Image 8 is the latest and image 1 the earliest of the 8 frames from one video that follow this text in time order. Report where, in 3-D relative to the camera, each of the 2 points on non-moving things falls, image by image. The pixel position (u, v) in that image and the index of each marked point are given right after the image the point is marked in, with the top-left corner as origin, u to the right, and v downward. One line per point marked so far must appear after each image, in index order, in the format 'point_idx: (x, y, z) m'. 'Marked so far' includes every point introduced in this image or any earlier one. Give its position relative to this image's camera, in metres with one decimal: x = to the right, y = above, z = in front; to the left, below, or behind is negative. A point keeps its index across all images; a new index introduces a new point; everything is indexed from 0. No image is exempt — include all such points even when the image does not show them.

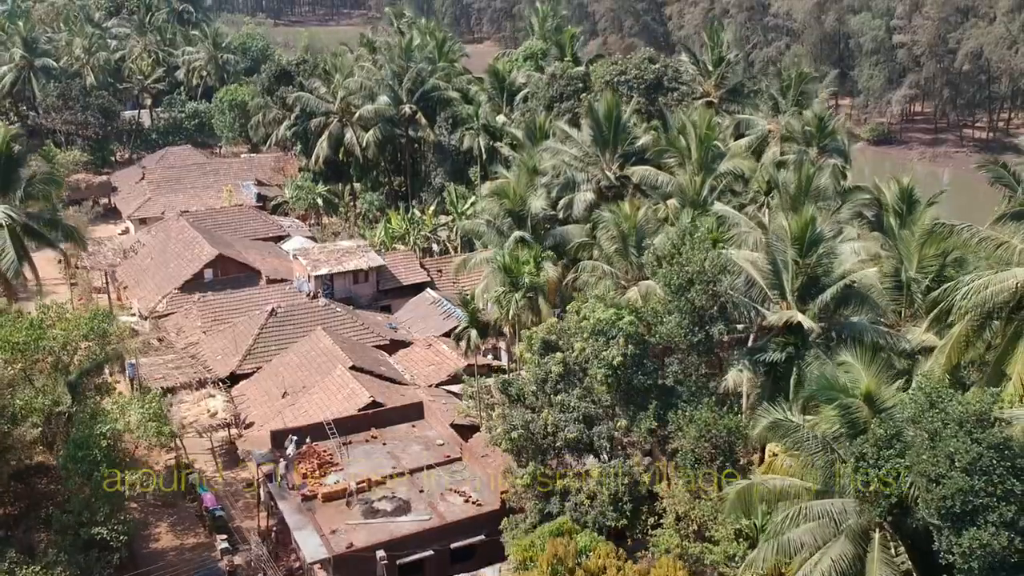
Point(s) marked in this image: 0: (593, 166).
0: (+1.4, +2.1, +18.4) m
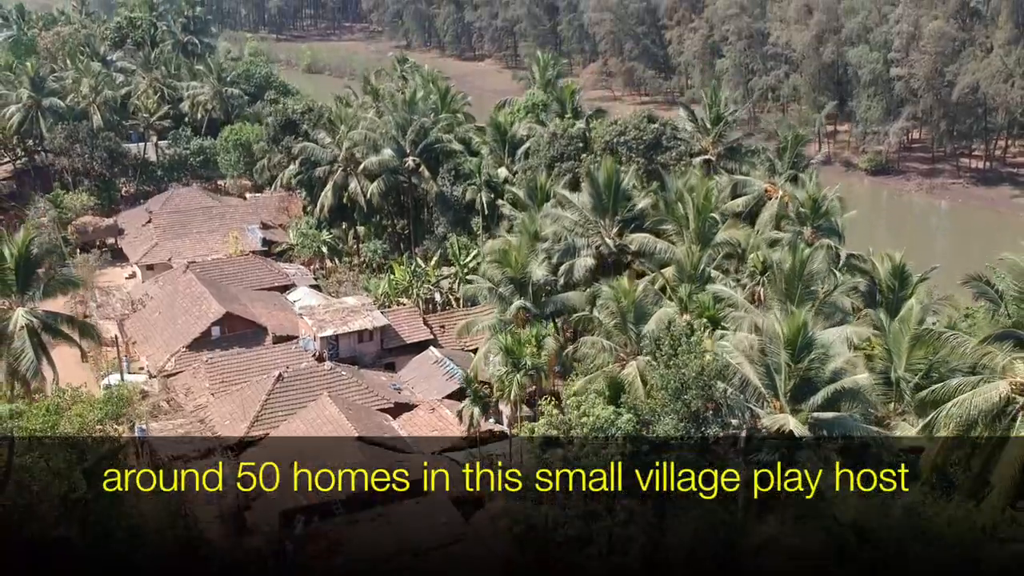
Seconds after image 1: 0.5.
0: (+1.4, +1.0, +18.8) m
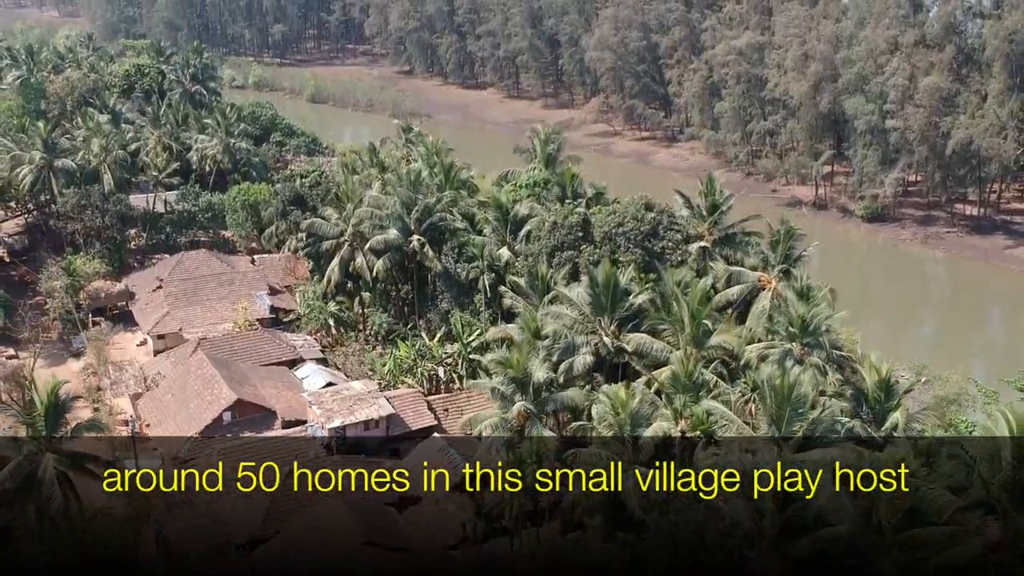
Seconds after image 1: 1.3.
0: (+1.5, -0.8, +19.5) m
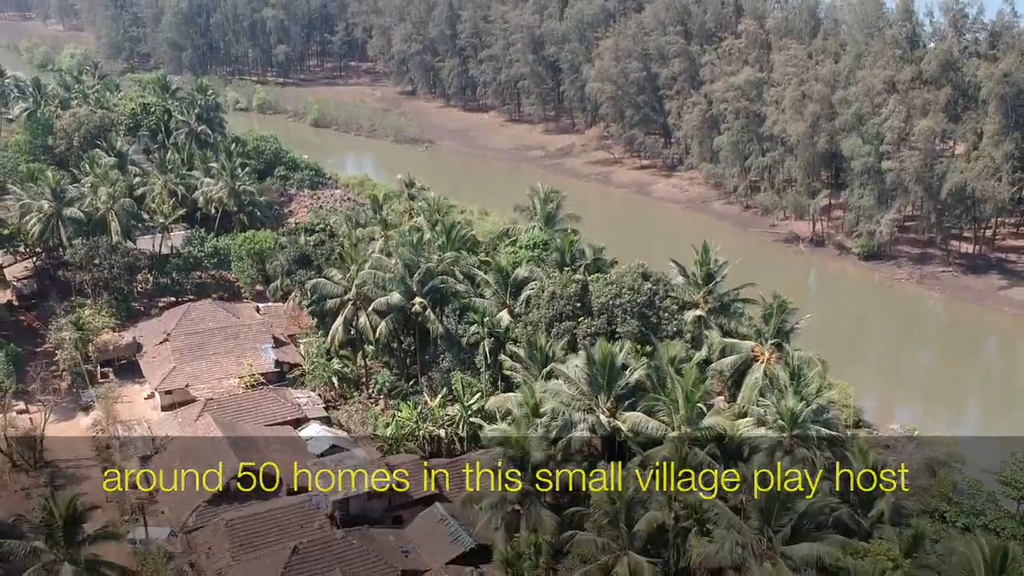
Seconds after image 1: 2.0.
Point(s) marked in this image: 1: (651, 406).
0: (+1.4, -2.2, +20.1) m
1: (+2.6, -2.2, +19.8) m
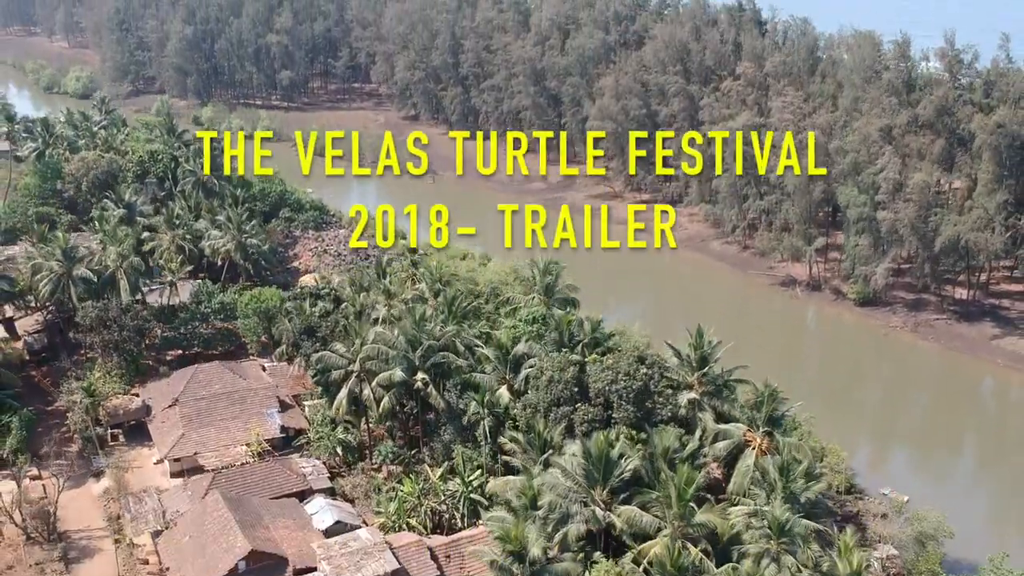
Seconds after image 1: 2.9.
0: (+1.4, -4.1, +20.8) m
1: (+2.5, -4.1, +20.5) m
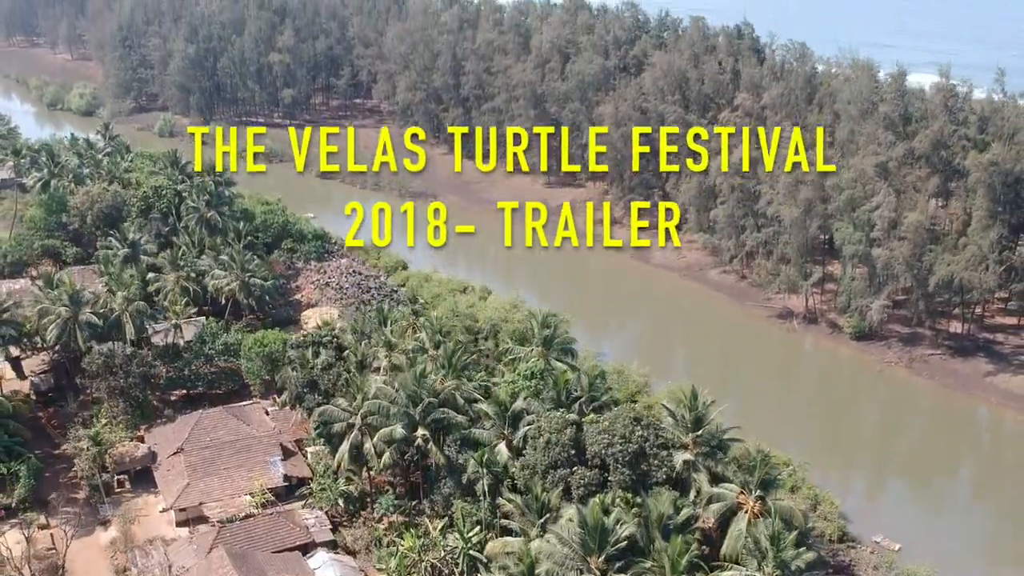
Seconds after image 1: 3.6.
0: (+1.4, -5.6, +21.3) m
1: (+2.5, -5.5, +21.1) m
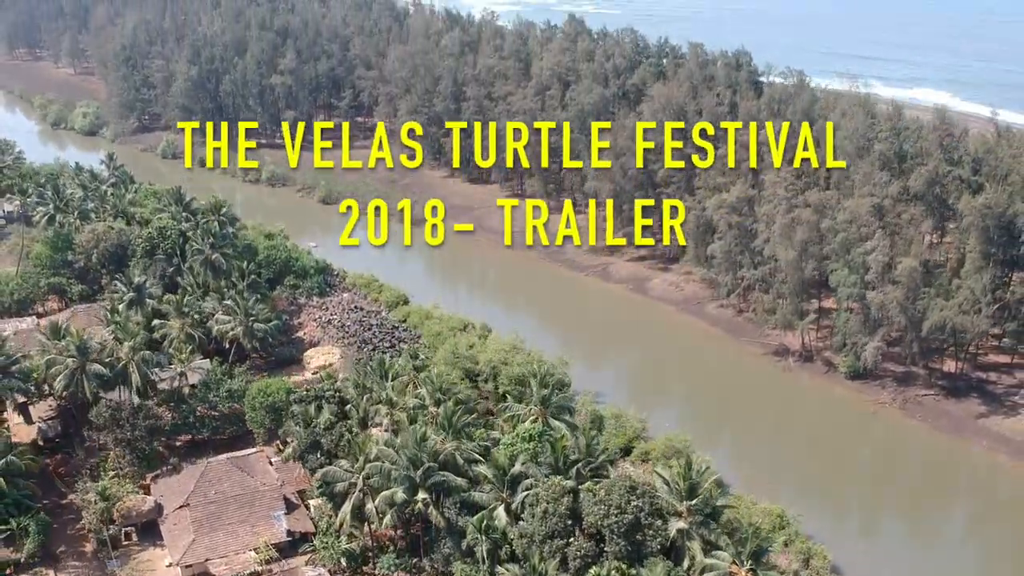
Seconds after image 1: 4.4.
0: (+1.3, -7.3, +22.0) m
1: (+2.5, -7.2, +21.7) m
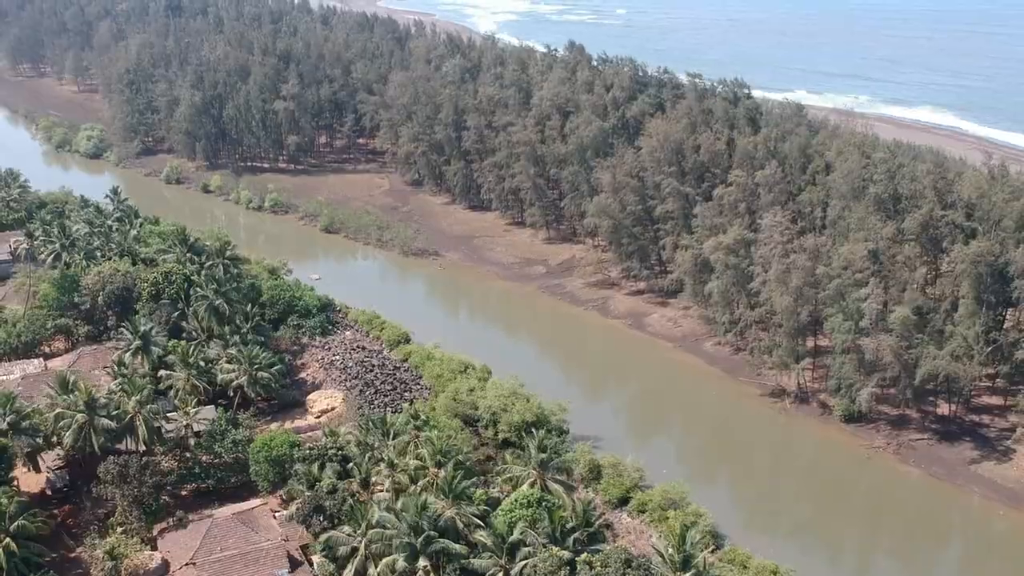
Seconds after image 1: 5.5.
0: (+1.3, -9.1, +22.7) m
1: (+2.4, -9.1, +22.4) m
